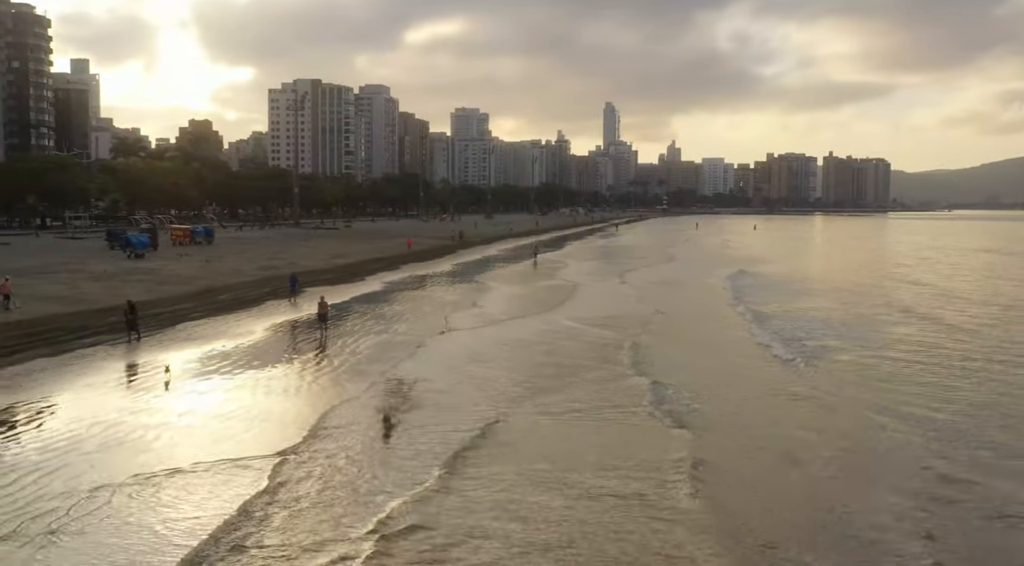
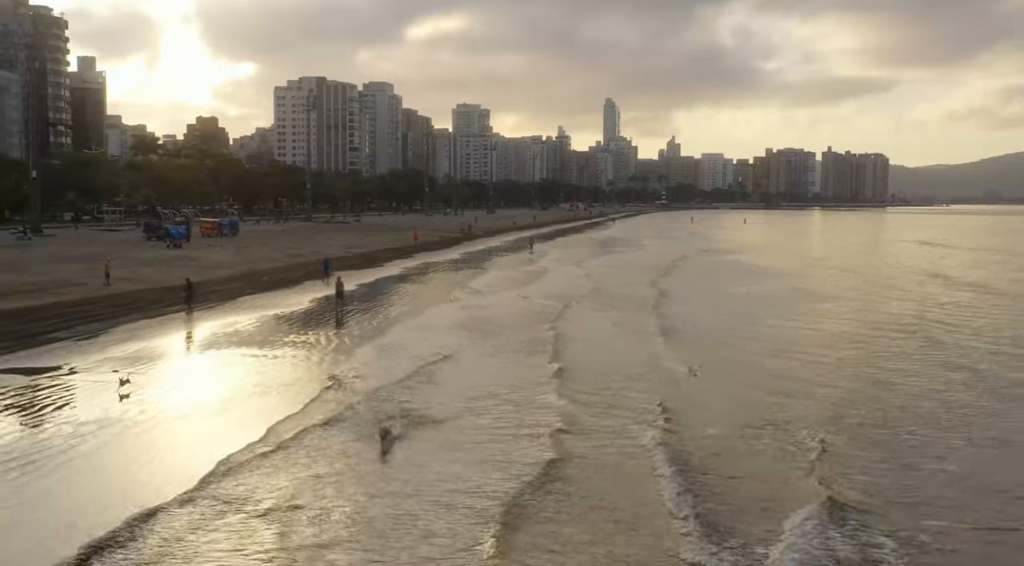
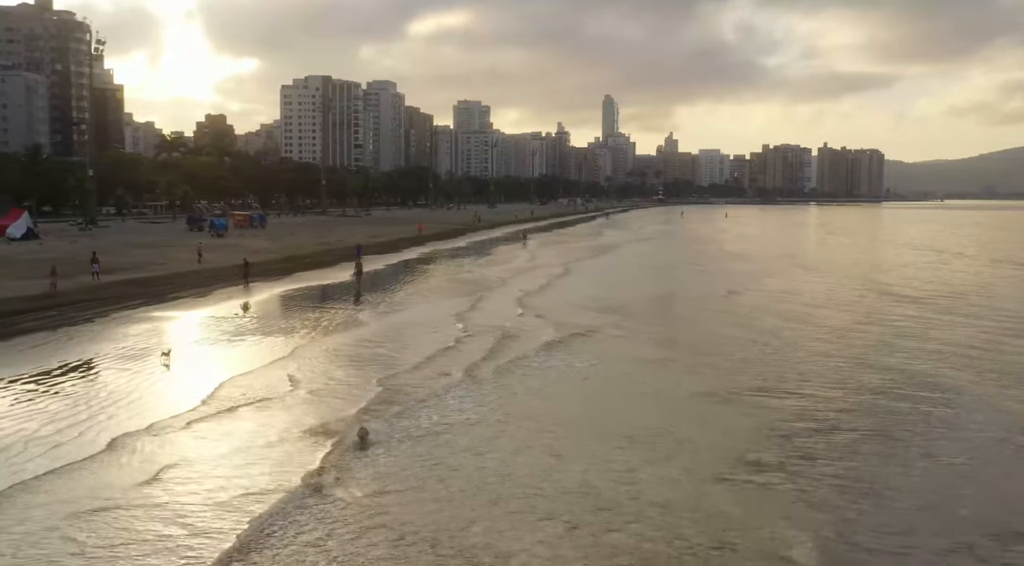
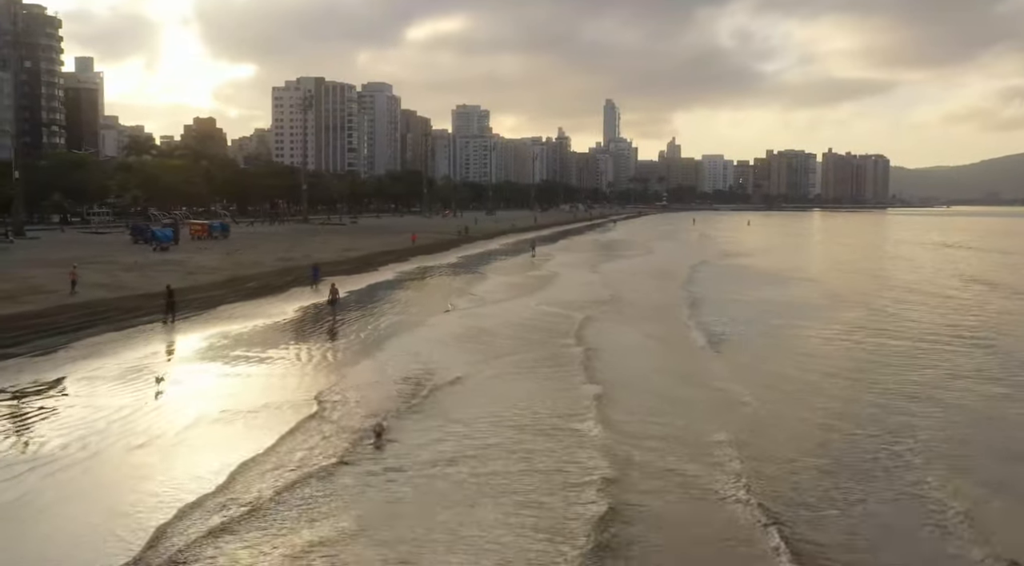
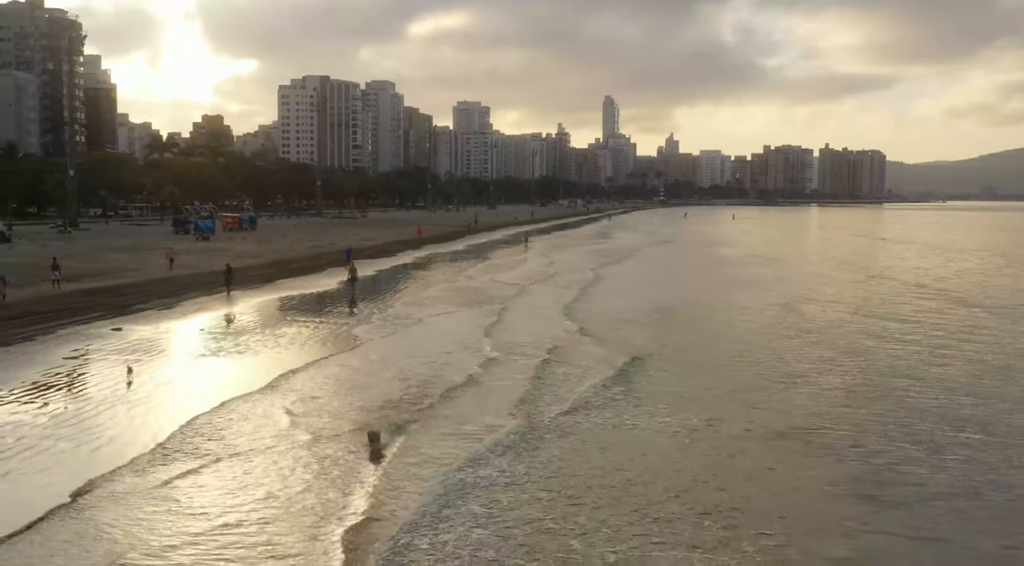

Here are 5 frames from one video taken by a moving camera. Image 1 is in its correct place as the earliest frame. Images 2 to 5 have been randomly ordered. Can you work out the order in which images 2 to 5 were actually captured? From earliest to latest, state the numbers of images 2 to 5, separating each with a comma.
4, 2, 5, 3
